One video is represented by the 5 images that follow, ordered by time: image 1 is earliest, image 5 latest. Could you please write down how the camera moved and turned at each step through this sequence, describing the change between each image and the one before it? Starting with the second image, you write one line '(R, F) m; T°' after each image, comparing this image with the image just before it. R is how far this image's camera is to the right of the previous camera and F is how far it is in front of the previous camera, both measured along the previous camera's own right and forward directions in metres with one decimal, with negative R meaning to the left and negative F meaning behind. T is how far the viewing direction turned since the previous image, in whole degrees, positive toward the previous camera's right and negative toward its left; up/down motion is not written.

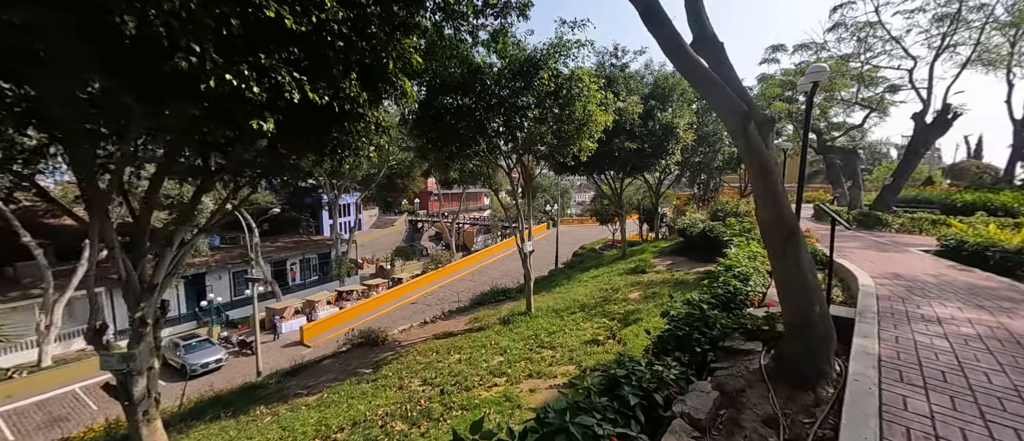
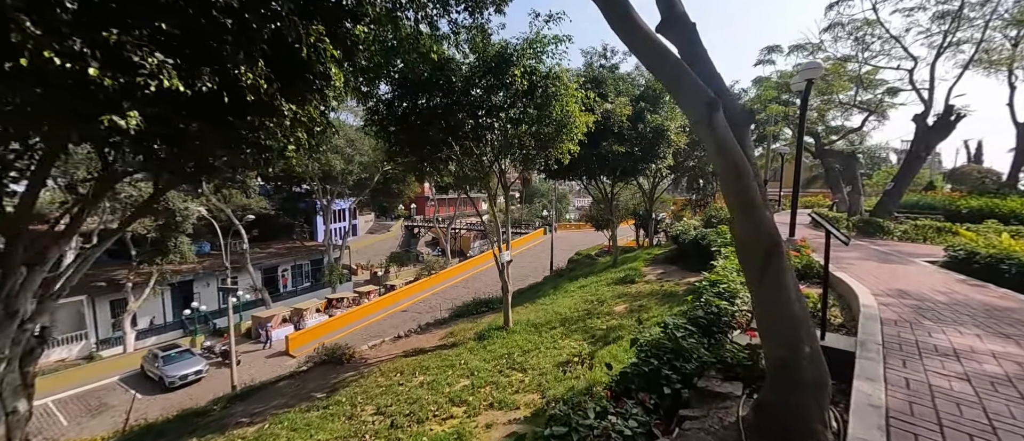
(+0.5, +0.5) m; 0°
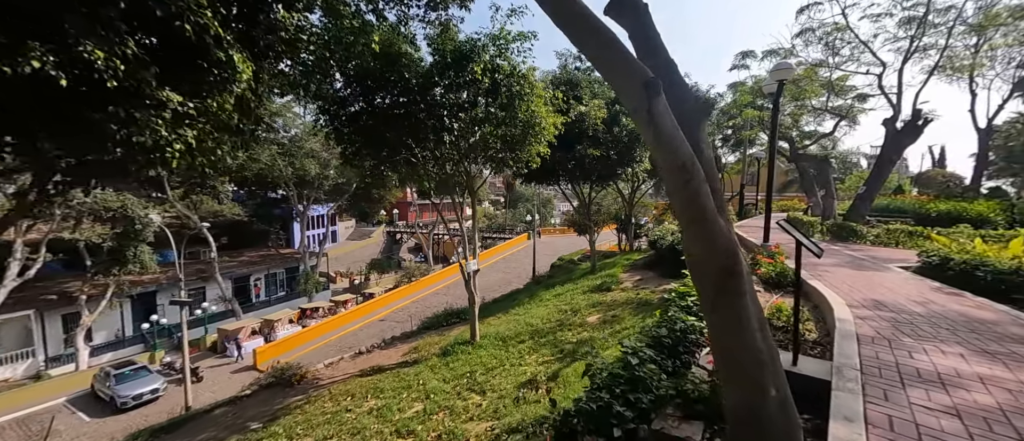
(+0.4, +0.4) m; +2°
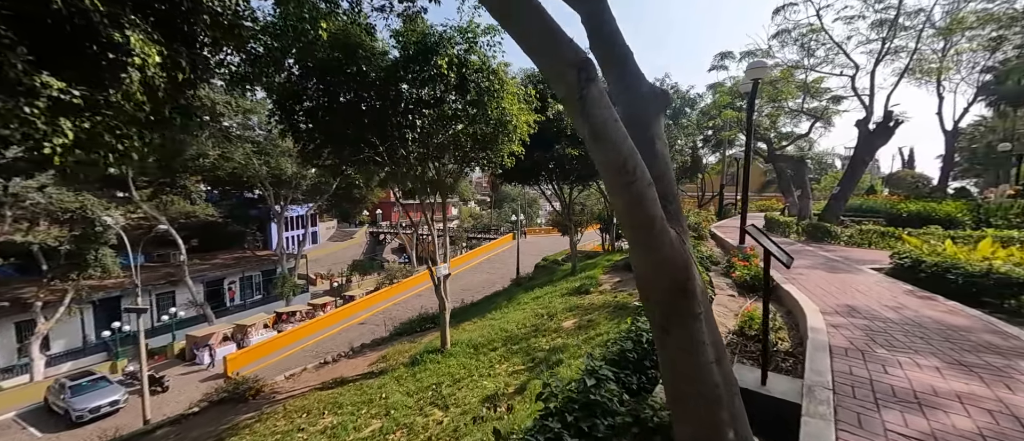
(+0.3, +0.3) m; +2°
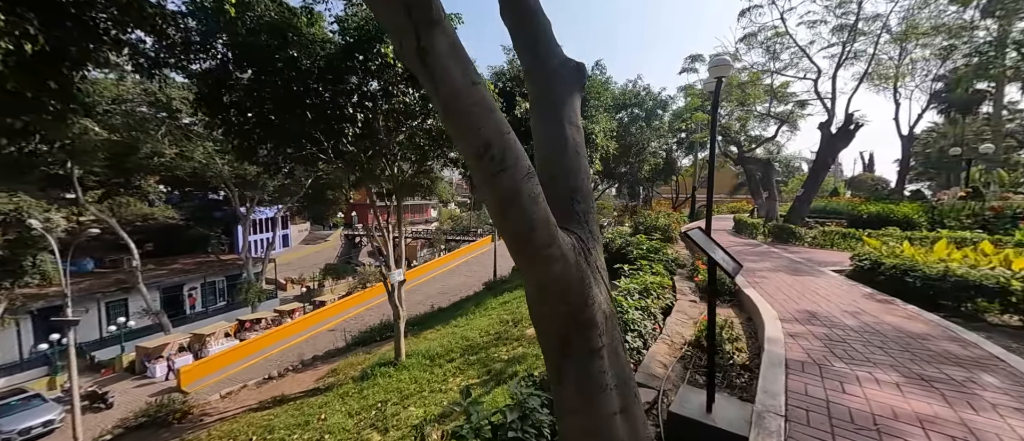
(+0.4, +0.4) m; +3°
